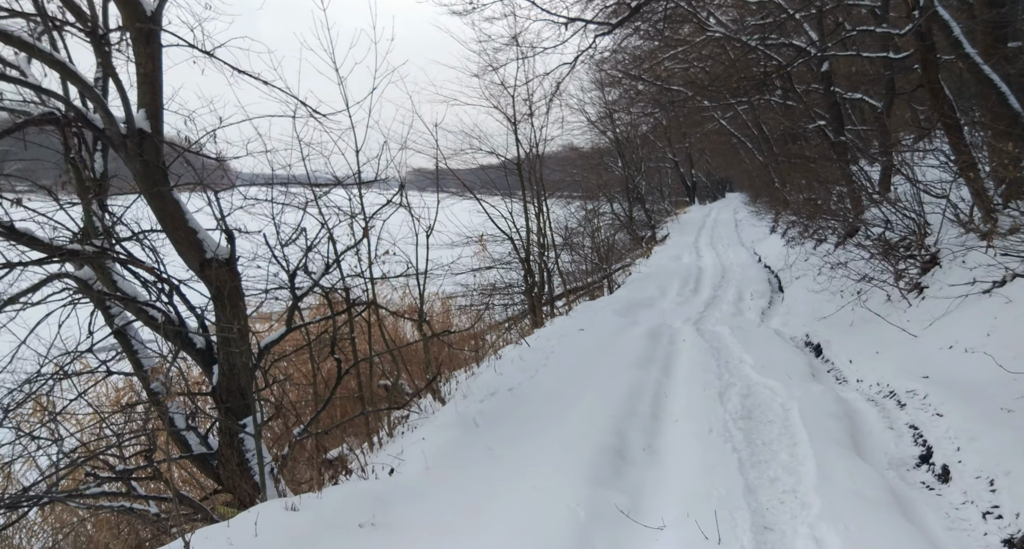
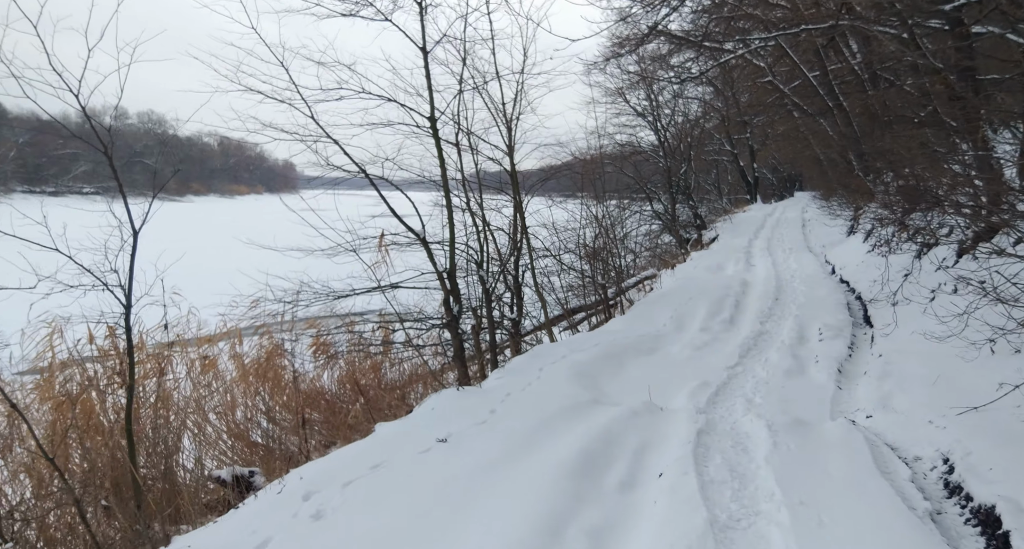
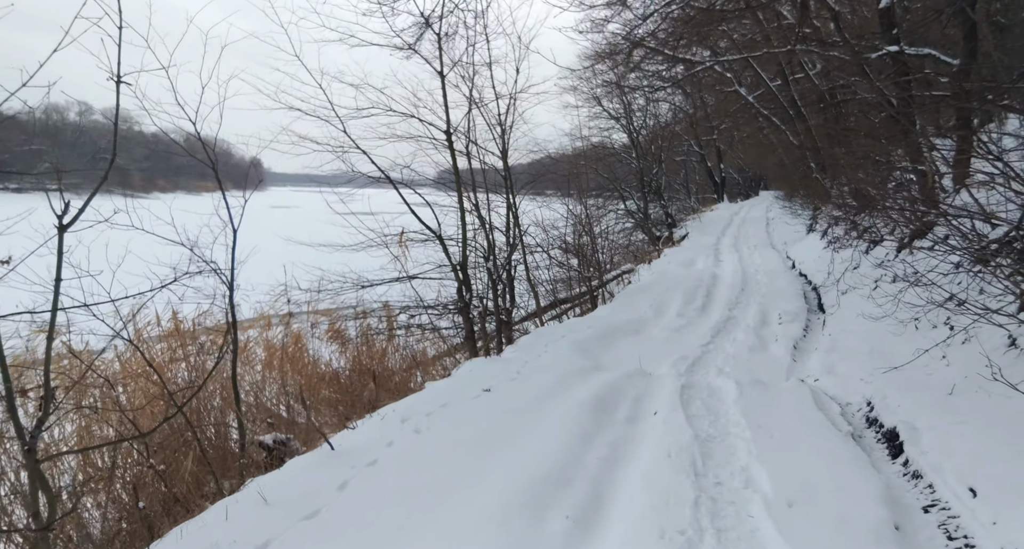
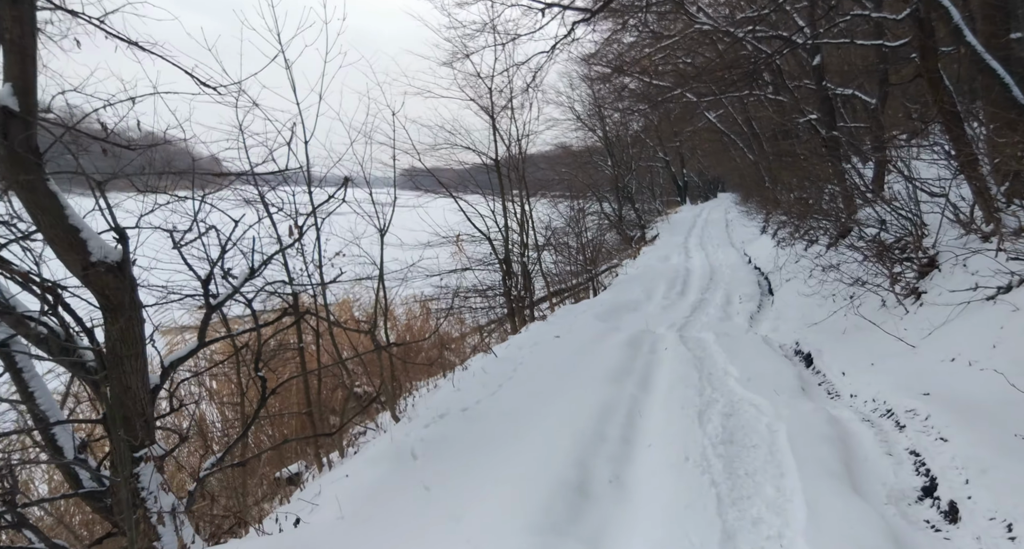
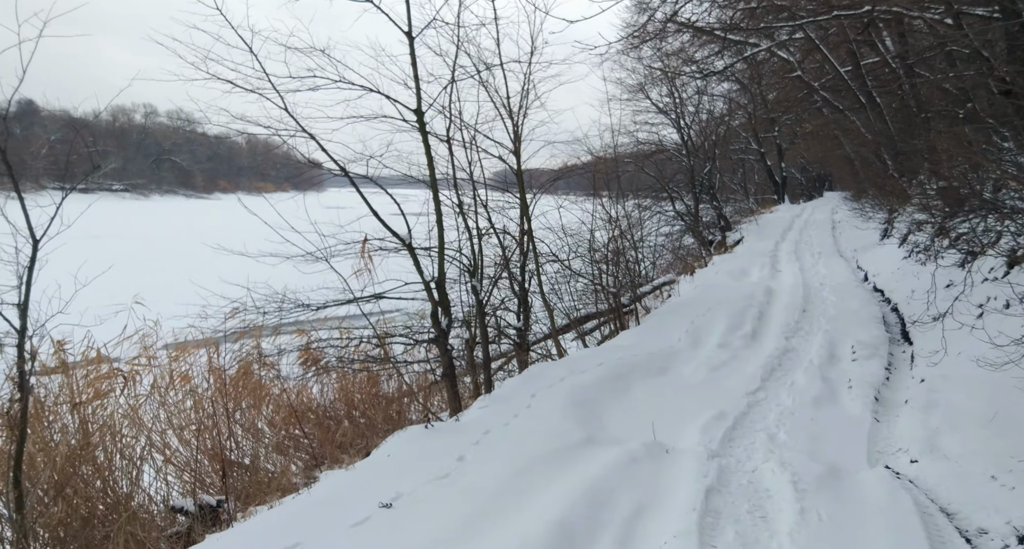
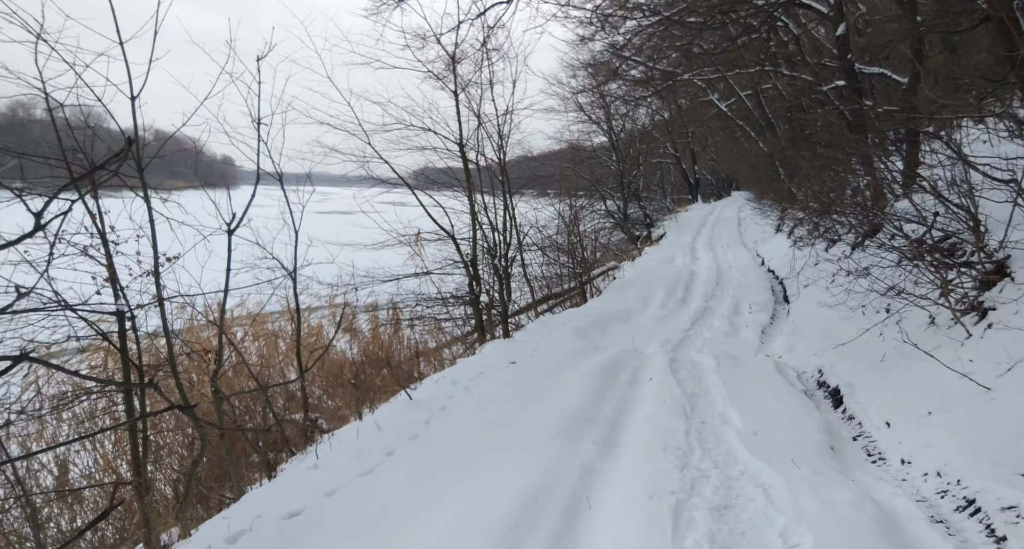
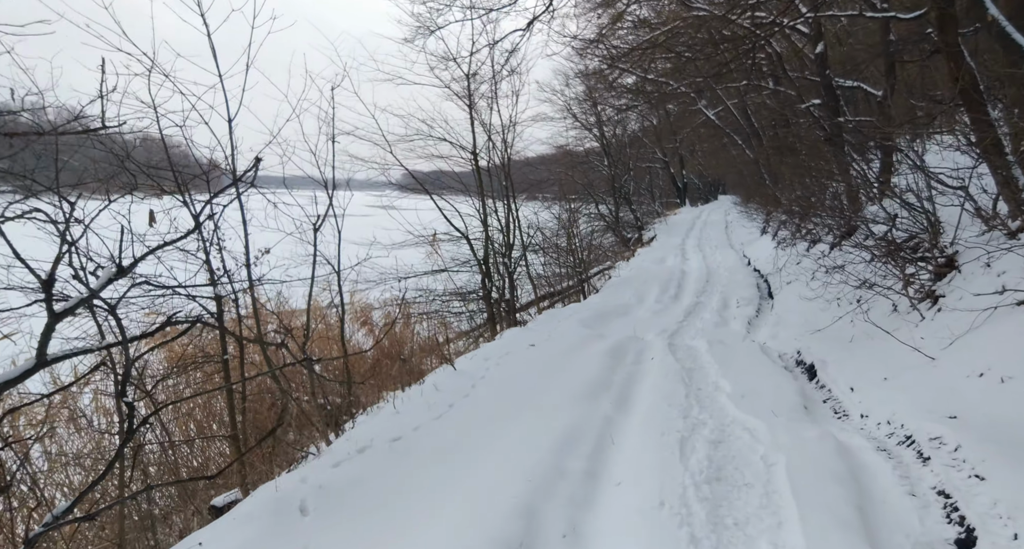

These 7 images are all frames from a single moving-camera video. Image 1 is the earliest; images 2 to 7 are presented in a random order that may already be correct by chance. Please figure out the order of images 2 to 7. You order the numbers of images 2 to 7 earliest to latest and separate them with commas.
4, 7, 6, 3, 2, 5
